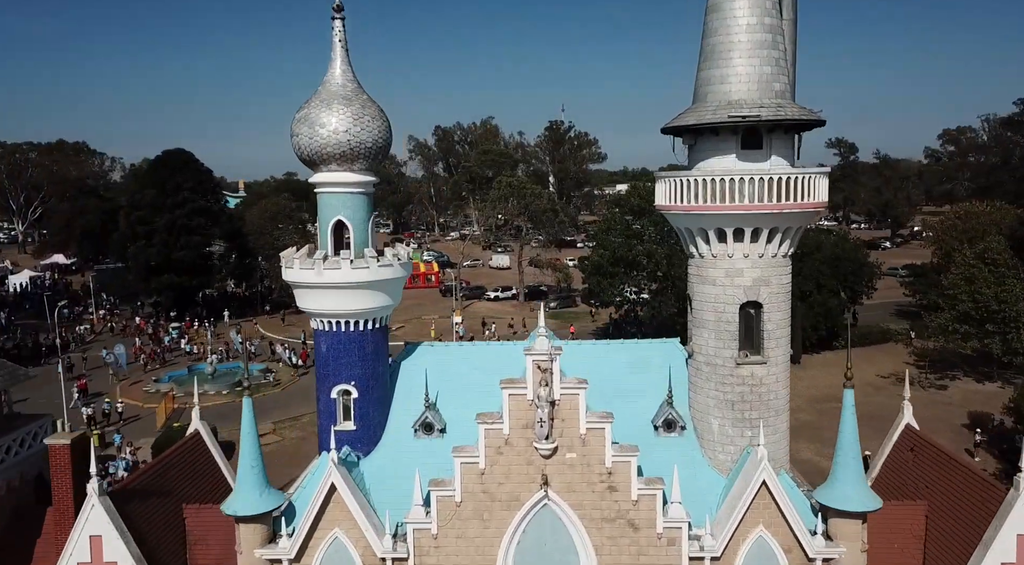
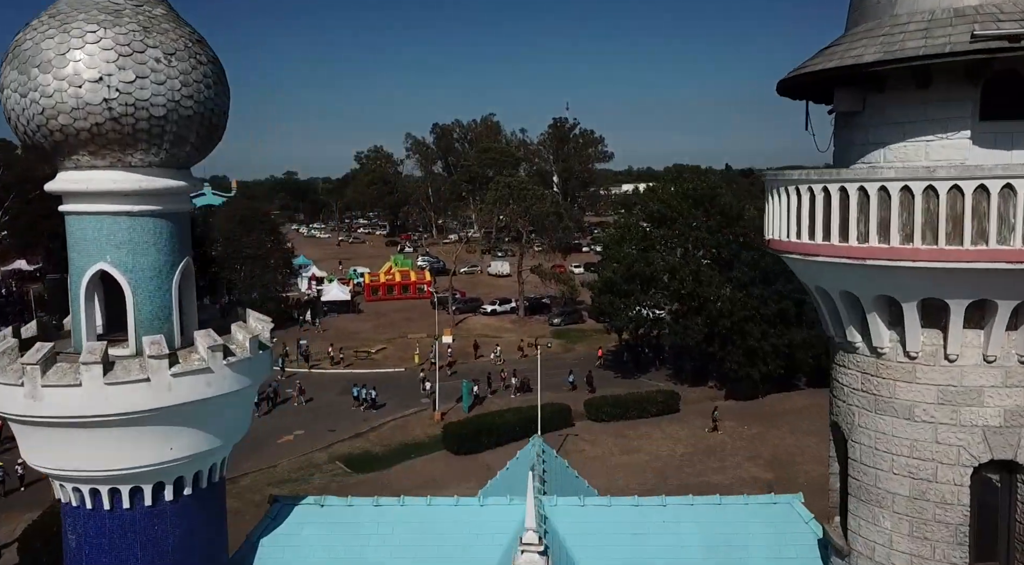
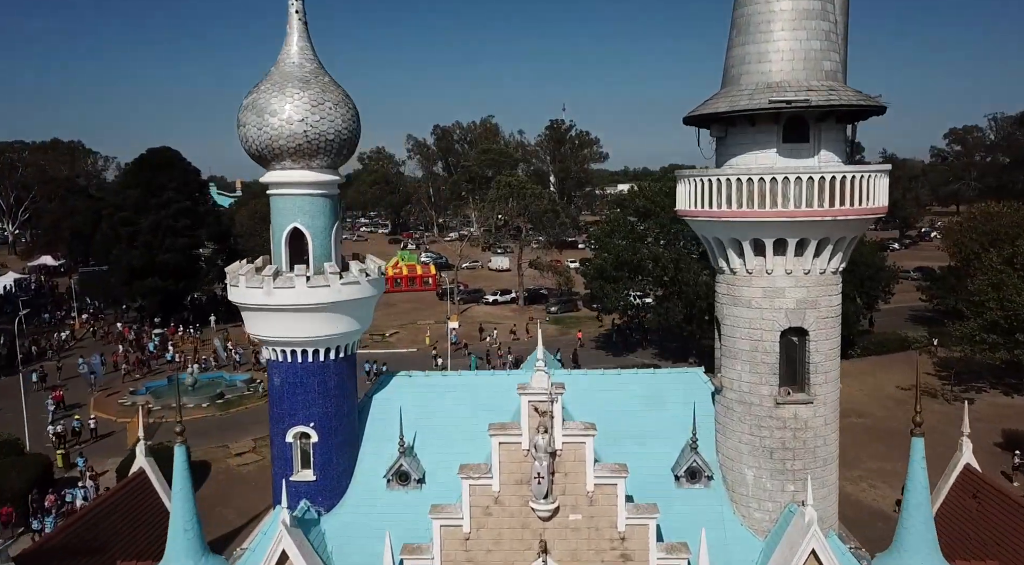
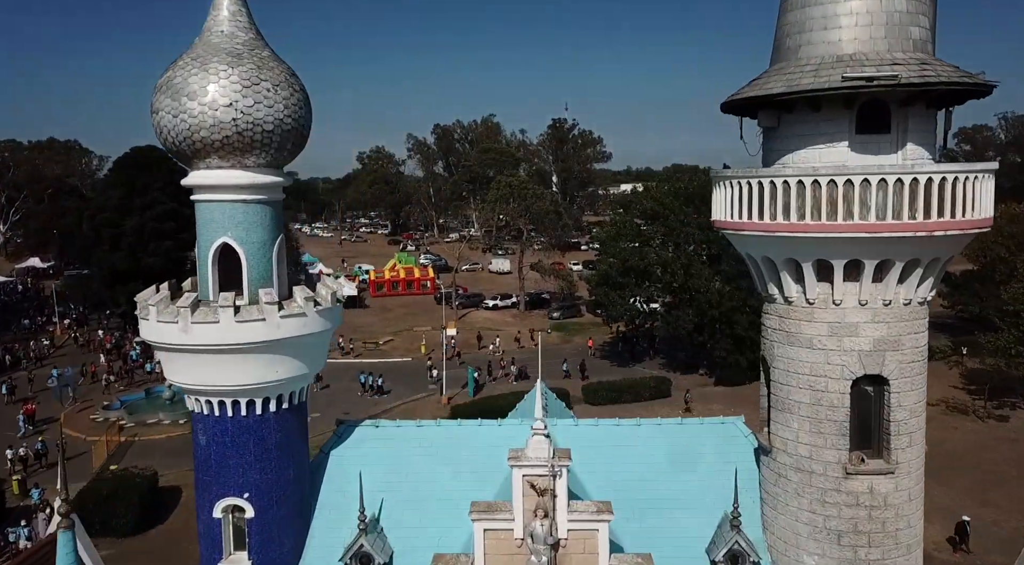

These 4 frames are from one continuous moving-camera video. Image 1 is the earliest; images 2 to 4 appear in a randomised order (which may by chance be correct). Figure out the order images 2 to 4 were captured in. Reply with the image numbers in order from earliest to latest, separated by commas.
3, 4, 2
